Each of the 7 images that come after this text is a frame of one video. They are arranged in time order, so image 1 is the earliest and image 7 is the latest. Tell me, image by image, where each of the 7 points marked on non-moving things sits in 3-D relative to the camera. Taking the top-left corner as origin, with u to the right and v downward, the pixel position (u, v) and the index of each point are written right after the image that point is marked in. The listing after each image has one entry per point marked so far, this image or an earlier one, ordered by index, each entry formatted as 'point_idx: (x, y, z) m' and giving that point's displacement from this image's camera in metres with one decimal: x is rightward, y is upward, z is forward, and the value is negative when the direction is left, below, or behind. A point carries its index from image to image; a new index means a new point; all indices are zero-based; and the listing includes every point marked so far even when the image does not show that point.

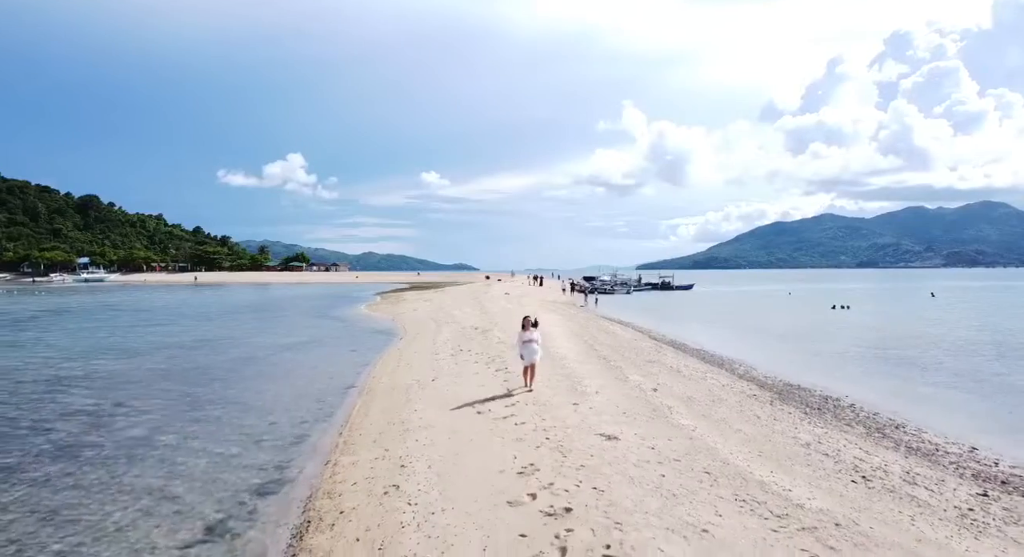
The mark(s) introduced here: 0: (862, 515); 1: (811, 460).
0: (+3.3, -2.2, +5.2) m
1: (+3.8, -2.3, +6.9) m
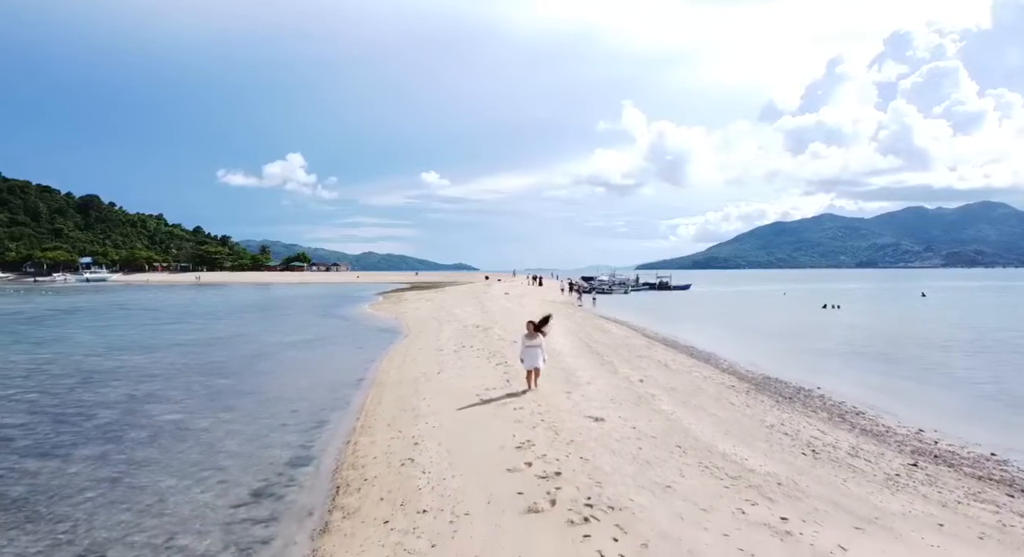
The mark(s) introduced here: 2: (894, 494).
0: (+3.3, -2.2, +6.2) m
1: (+3.8, -2.3, +7.9) m
2: (+4.1, -2.3, +5.9) m
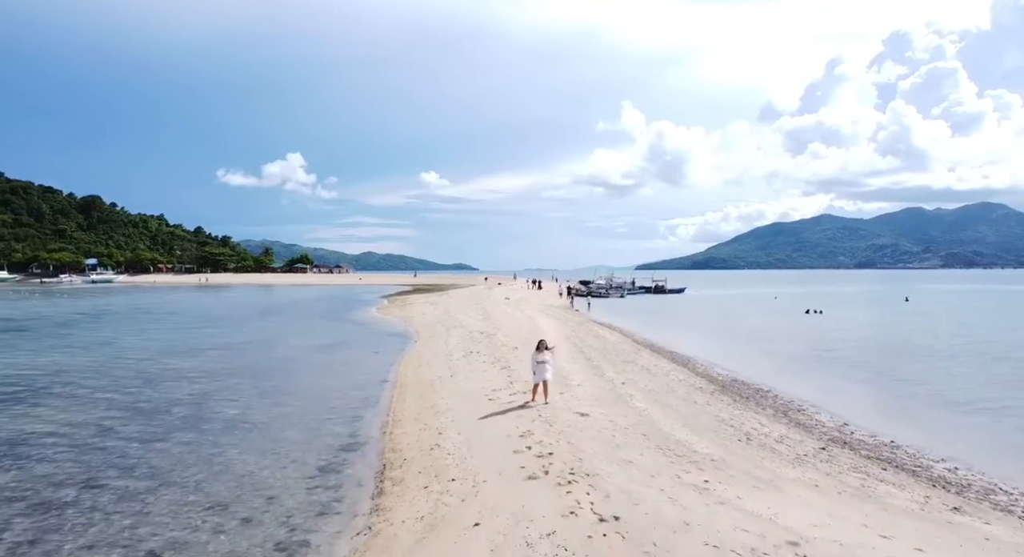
0: (+3.4, -2.7, +8.3) m
1: (+3.8, -2.8, +10.0) m
2: (+4.2, -2.8, +8.0) m
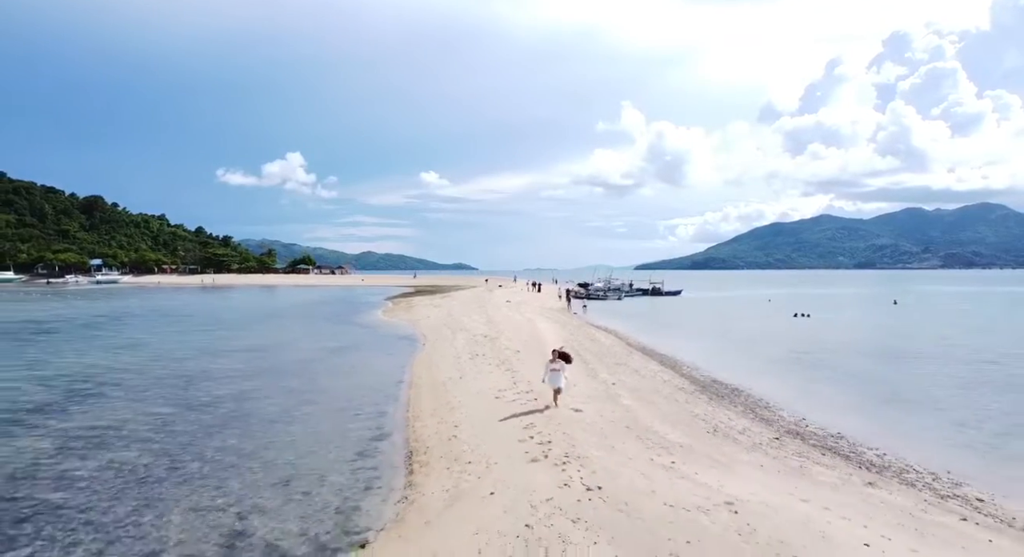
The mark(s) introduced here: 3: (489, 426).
0: (+3.5, -3.1, +10.1) m
1: (+3.9, -3.1, +11.8) m
2: (+4.3, -3.1, +9.8) m
3: (-0.5, -3.2, +11.6) m
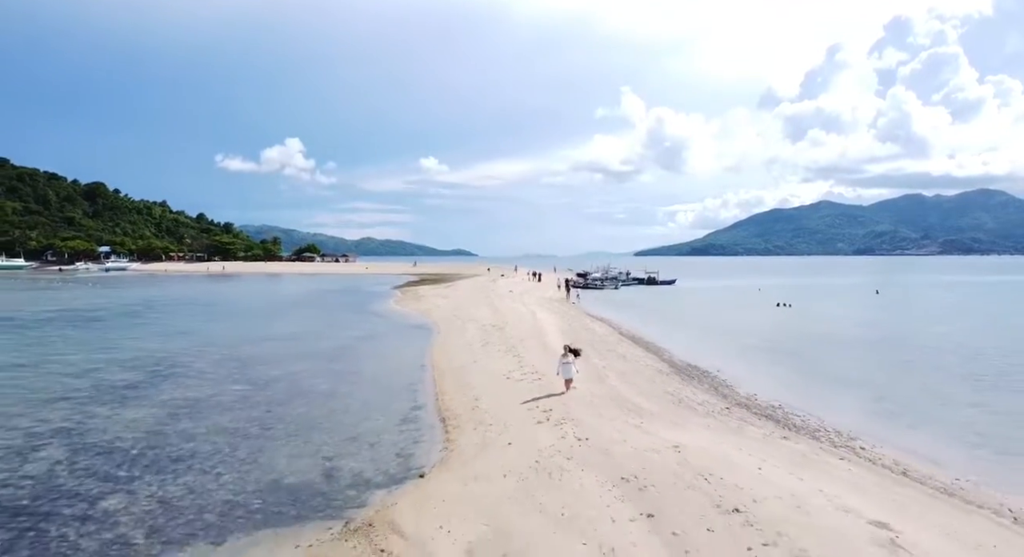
0: (+3.7, -3.2, +13.2) m
1: (+4.2, -3.2, +14.9) m
2: (+4.5, -3.3, +12.9) m
3: (-0.3, -3.3, +14.7) m
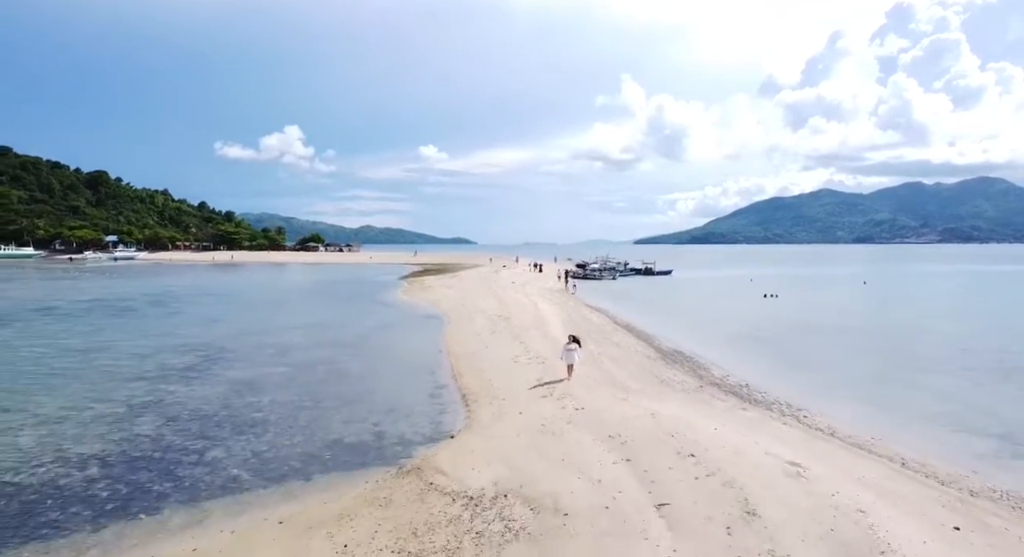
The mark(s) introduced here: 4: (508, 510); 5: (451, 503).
0: (+4.0, -3.2, +15.9) m
1: (+4.4, -3.2, +17.6) m
2: (+4.8, -3.3, +15.6) m
3: (0.0, -3.3, +17.4) m
4: (-0.1, -3.8, +9.0) m
5: (-1.1, -3.9, +9.4) m
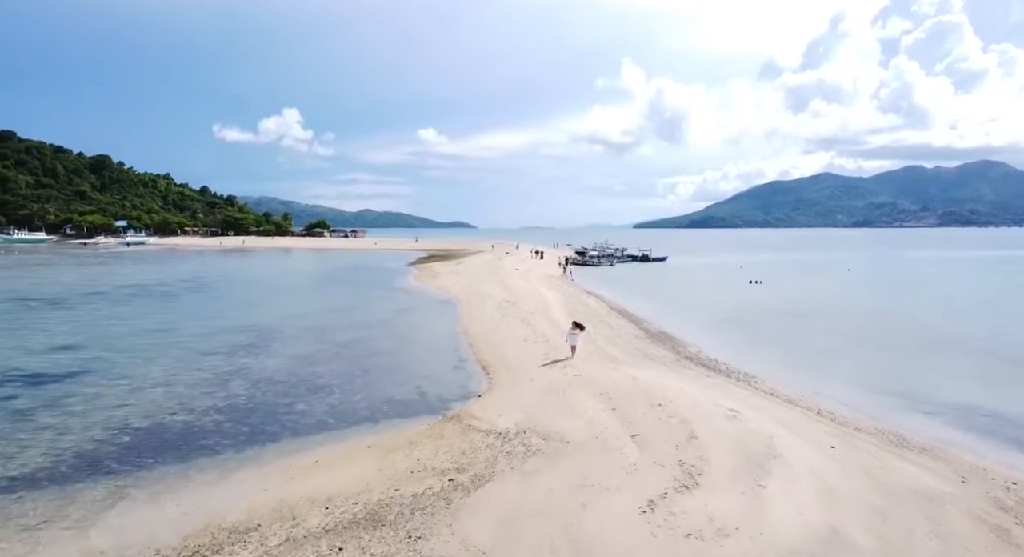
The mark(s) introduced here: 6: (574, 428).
0: (+4.4, -3.0, +19.7) m
1: (+4.8, -2.9, +21.4) m
2: (+5.2, -3.1, +19.4) m
3: (+0.4, -3.0, +21.2) m
4: (+0.4, -3.8, +12.7) m
5: (-0.6, -3.8, +13.2) m
6: (+1.5, -3.6, +13.1) m
